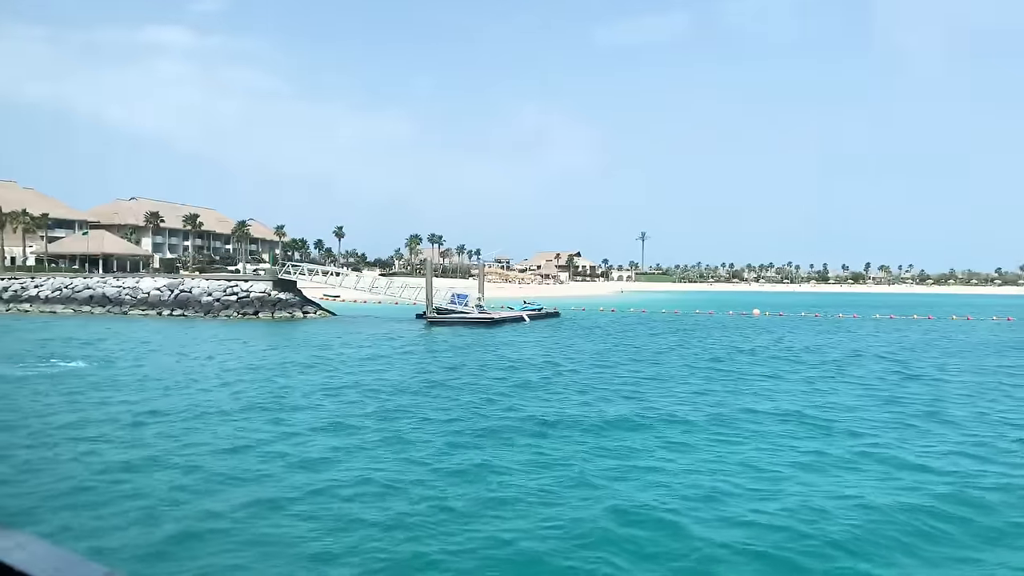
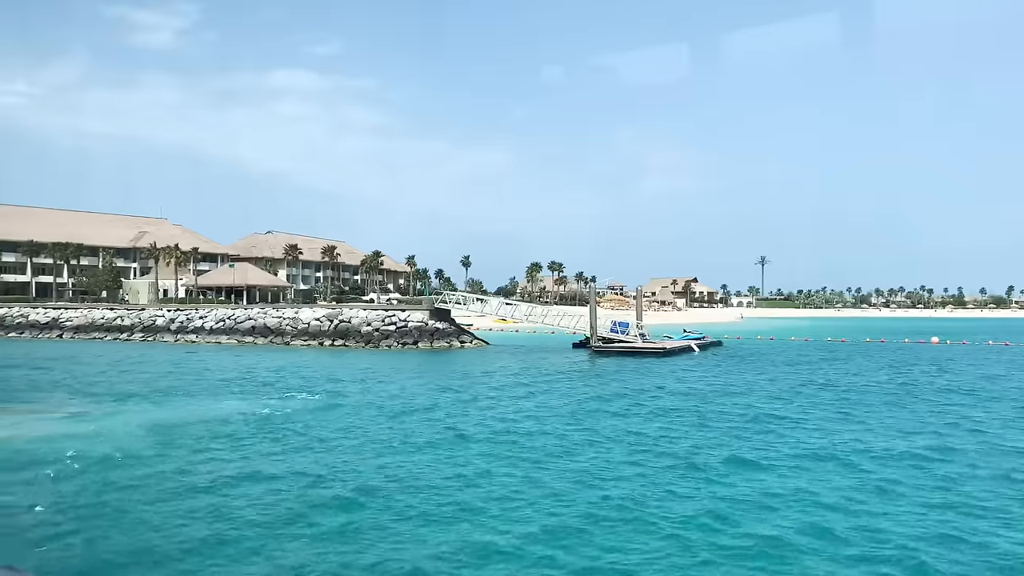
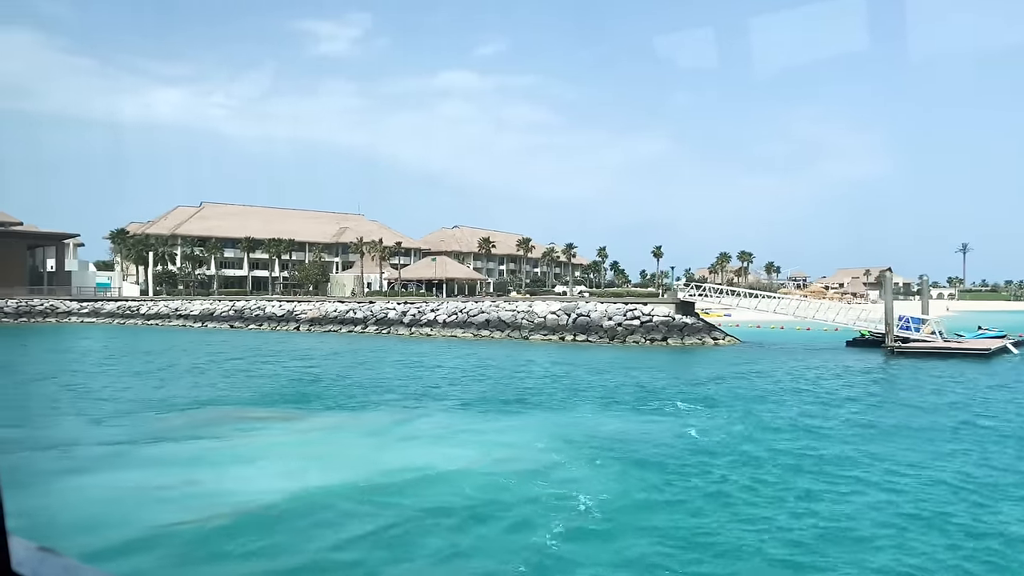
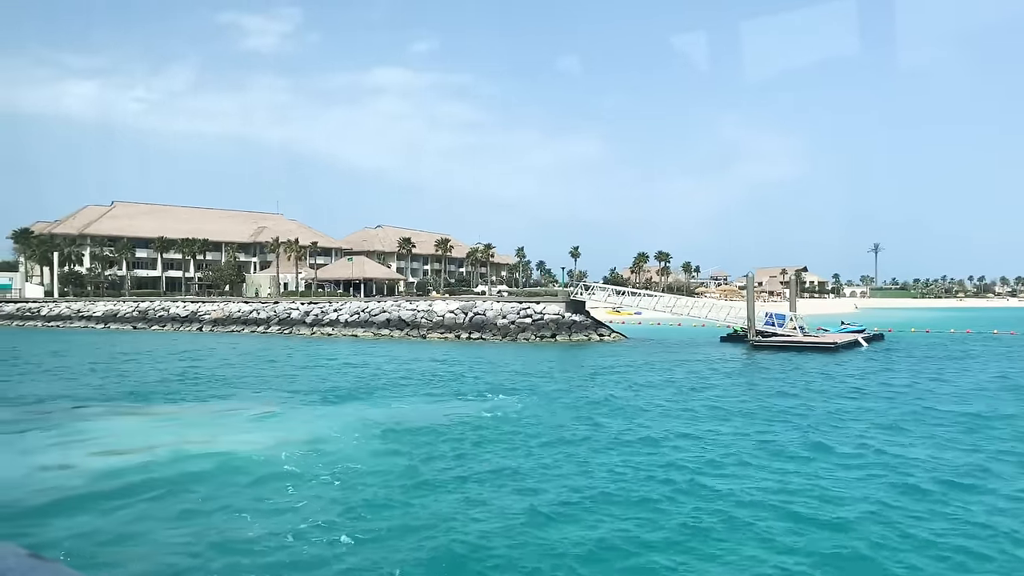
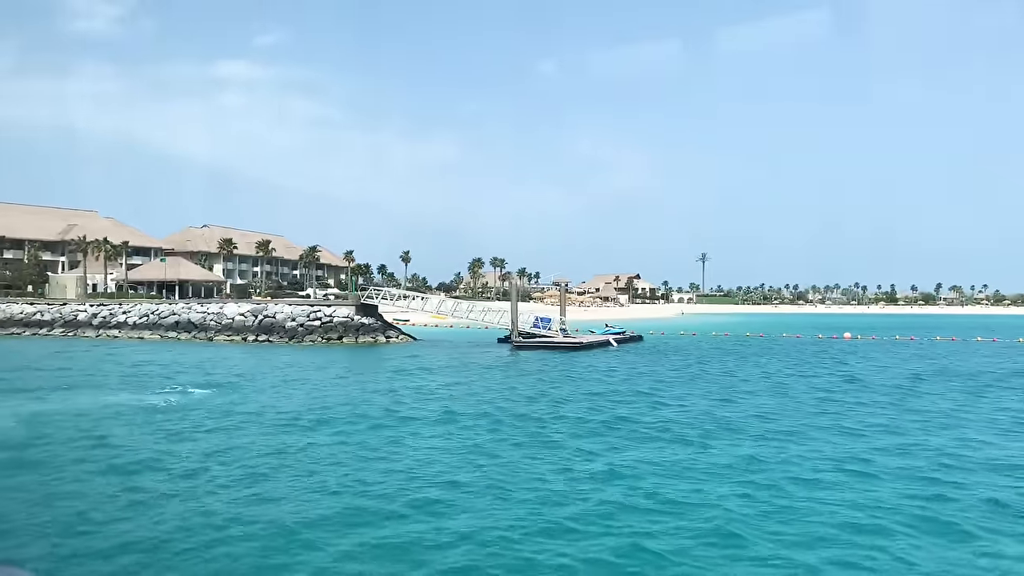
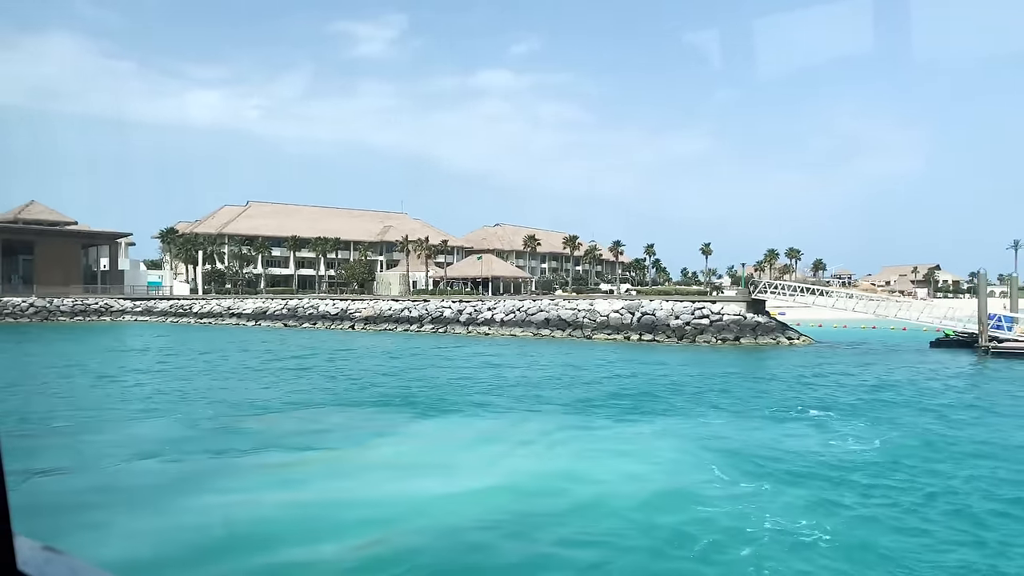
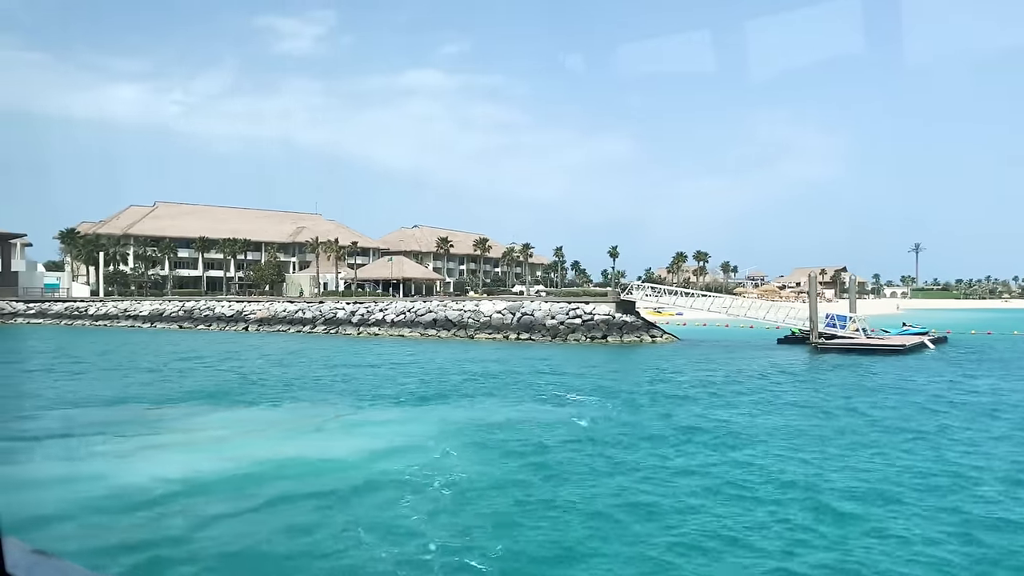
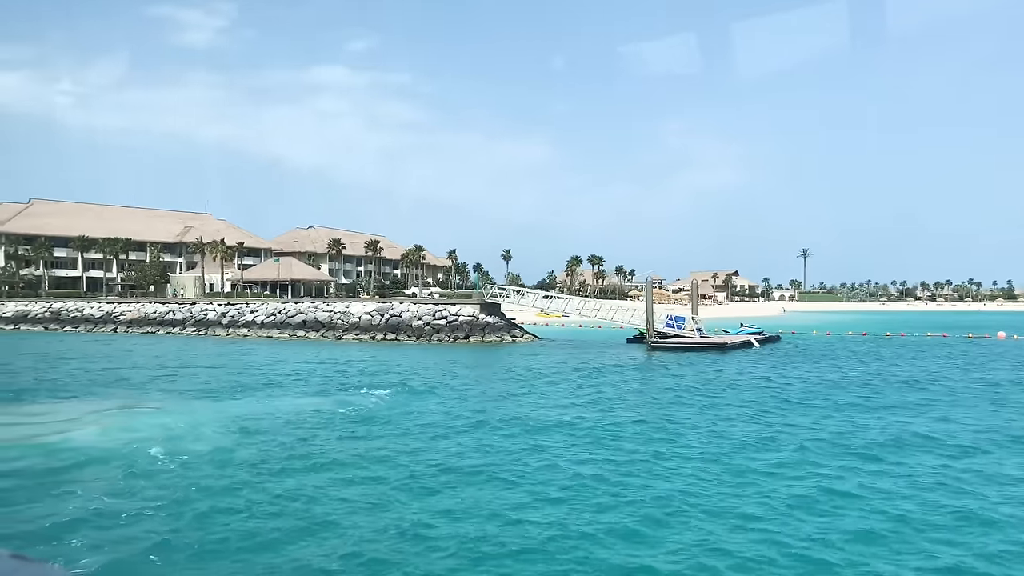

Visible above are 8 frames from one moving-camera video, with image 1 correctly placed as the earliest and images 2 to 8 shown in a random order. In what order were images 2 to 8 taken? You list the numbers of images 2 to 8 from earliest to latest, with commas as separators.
5, 2, 8, 4, 7, 3, 6
